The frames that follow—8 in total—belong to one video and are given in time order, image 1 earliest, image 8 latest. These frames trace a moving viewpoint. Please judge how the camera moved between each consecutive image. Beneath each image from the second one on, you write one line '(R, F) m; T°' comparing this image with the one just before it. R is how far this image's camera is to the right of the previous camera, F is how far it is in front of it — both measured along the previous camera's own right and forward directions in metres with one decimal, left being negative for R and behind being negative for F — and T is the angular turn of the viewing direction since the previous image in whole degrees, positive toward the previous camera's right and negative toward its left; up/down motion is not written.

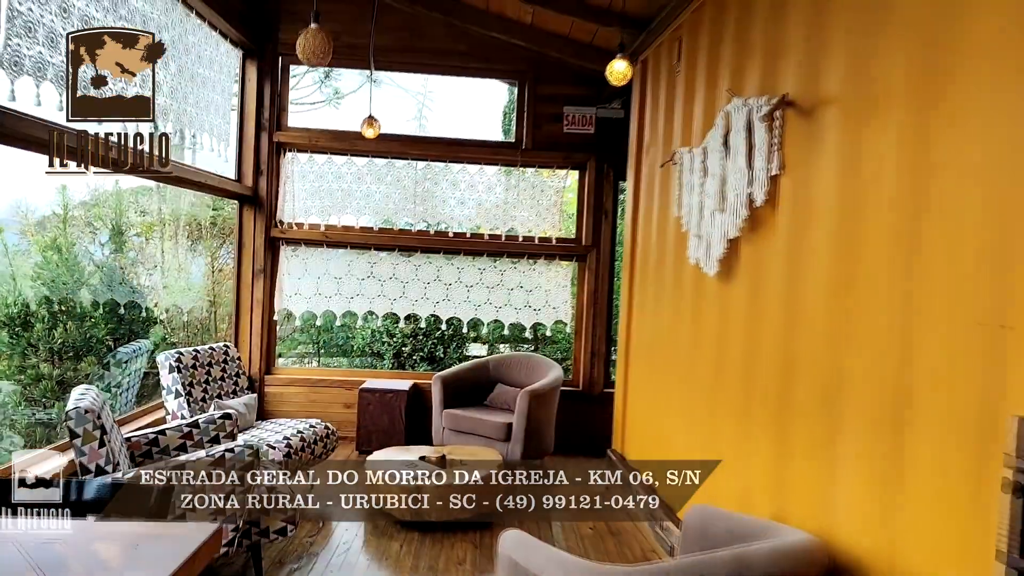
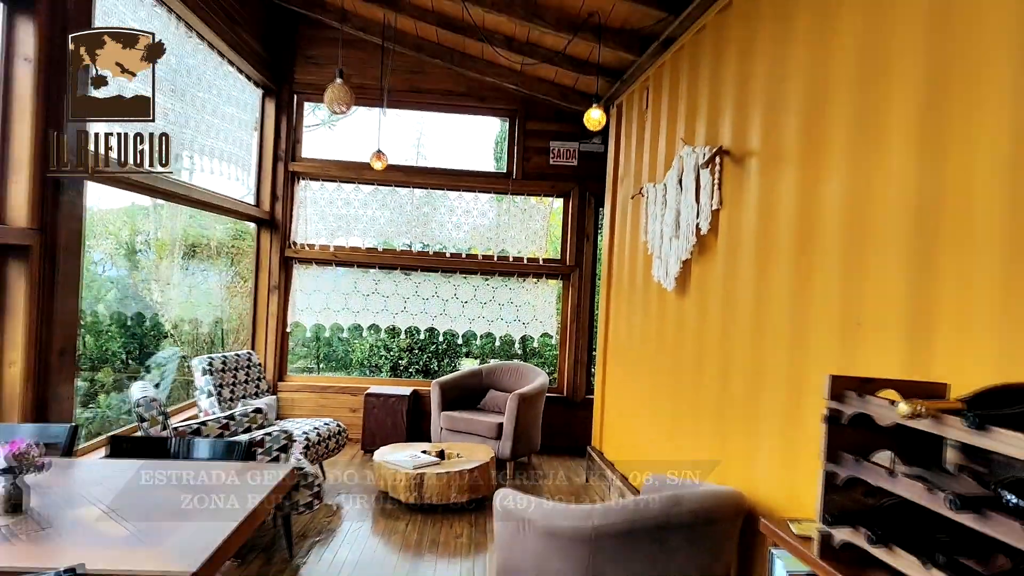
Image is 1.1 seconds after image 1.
(0.0, -0.5) m; +1°
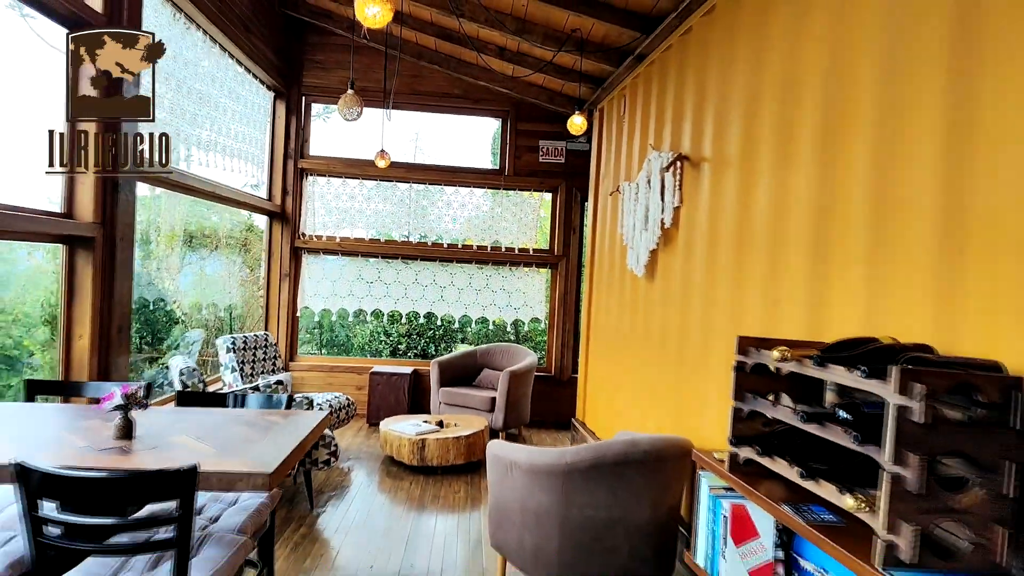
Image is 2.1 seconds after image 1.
(0.0, -0.4) m; 0°
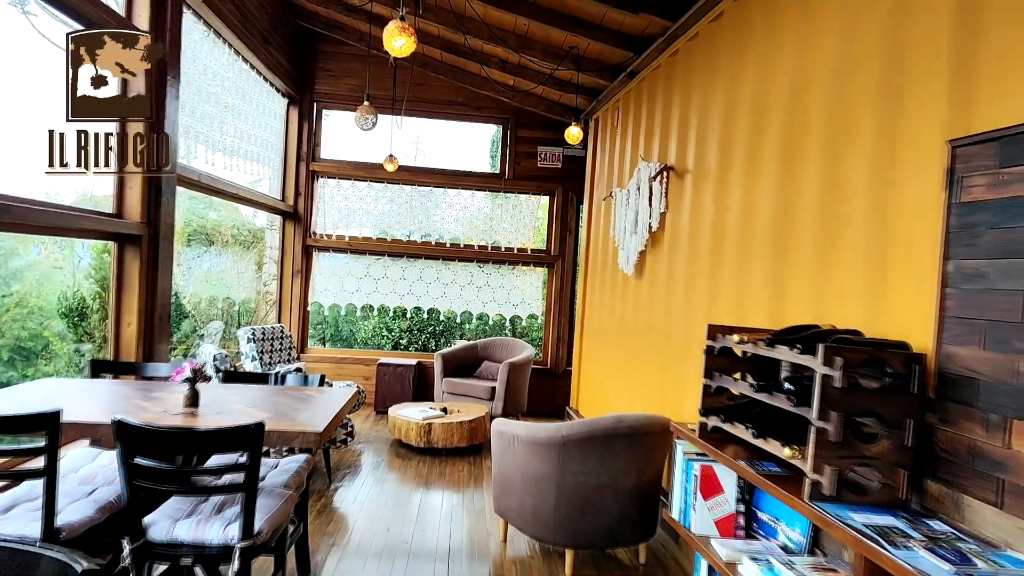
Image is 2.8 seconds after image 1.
(0.0, -0.3) m; +1°
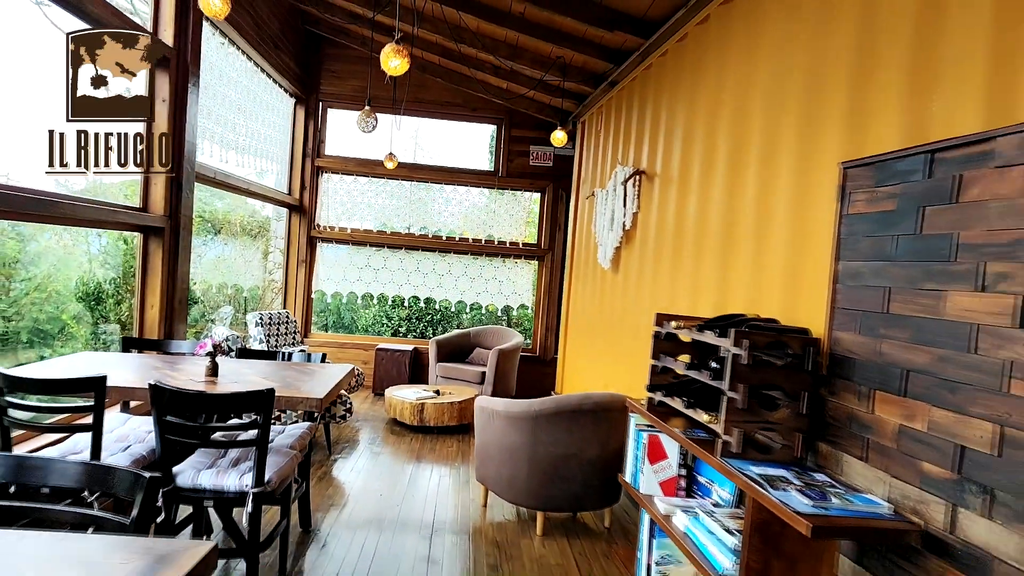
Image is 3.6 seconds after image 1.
(+0.1, -0.3) m; 0°
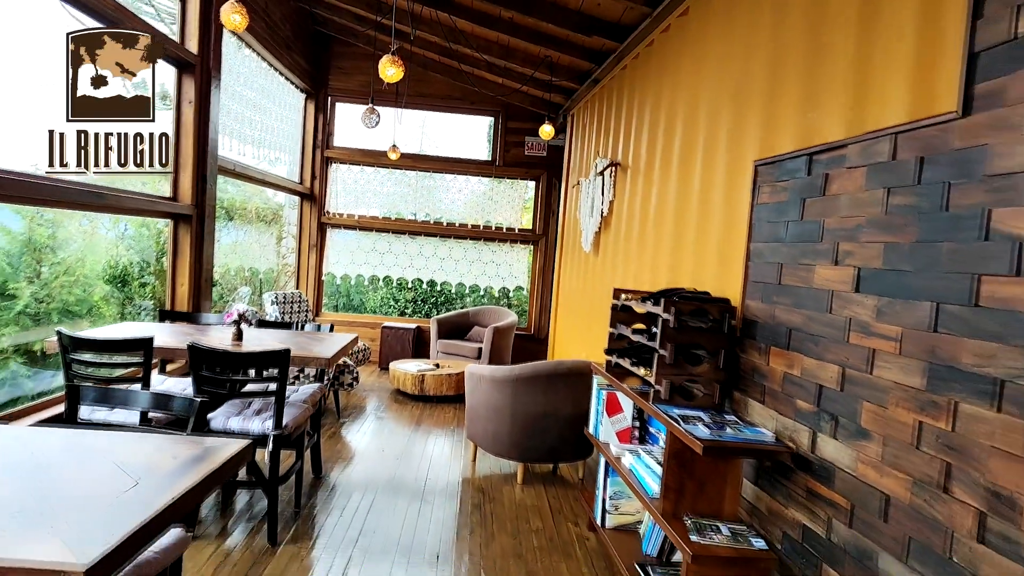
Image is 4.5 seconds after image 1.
(+0.1, -0.4) m; -1°
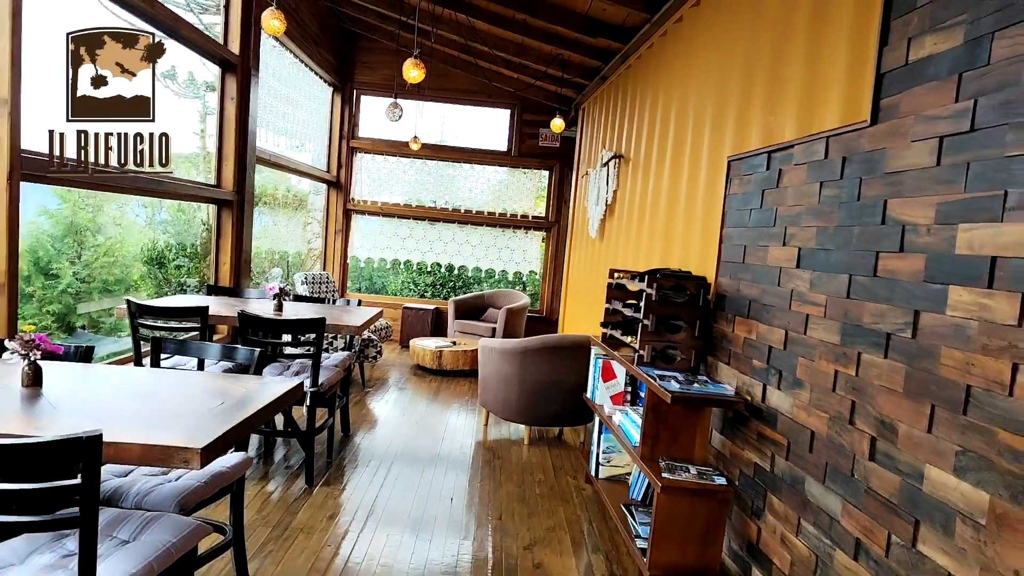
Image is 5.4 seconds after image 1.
(+0.1, -0.4) m; -2°
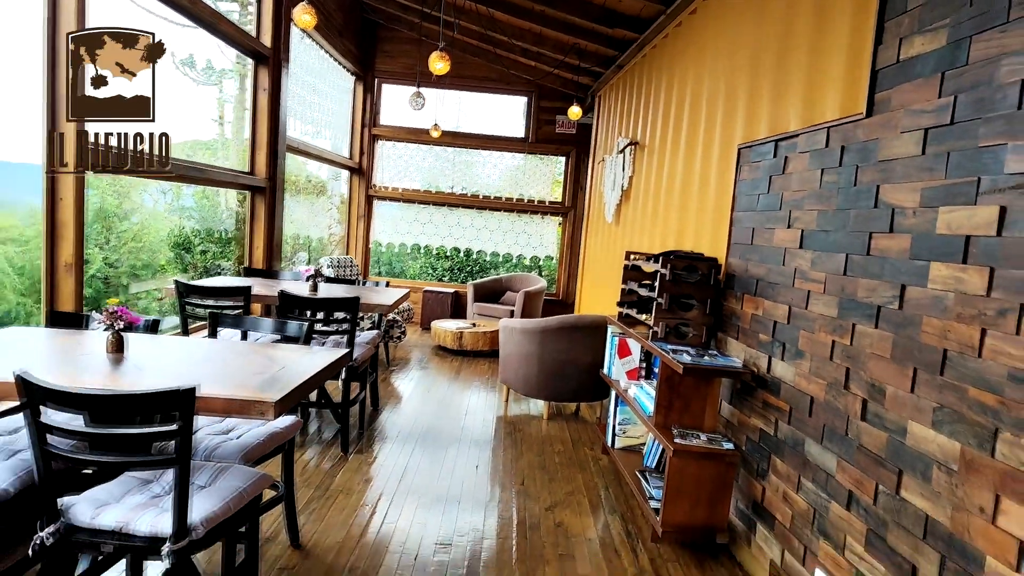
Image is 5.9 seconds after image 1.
(0.0, -0.2) m; -1°
